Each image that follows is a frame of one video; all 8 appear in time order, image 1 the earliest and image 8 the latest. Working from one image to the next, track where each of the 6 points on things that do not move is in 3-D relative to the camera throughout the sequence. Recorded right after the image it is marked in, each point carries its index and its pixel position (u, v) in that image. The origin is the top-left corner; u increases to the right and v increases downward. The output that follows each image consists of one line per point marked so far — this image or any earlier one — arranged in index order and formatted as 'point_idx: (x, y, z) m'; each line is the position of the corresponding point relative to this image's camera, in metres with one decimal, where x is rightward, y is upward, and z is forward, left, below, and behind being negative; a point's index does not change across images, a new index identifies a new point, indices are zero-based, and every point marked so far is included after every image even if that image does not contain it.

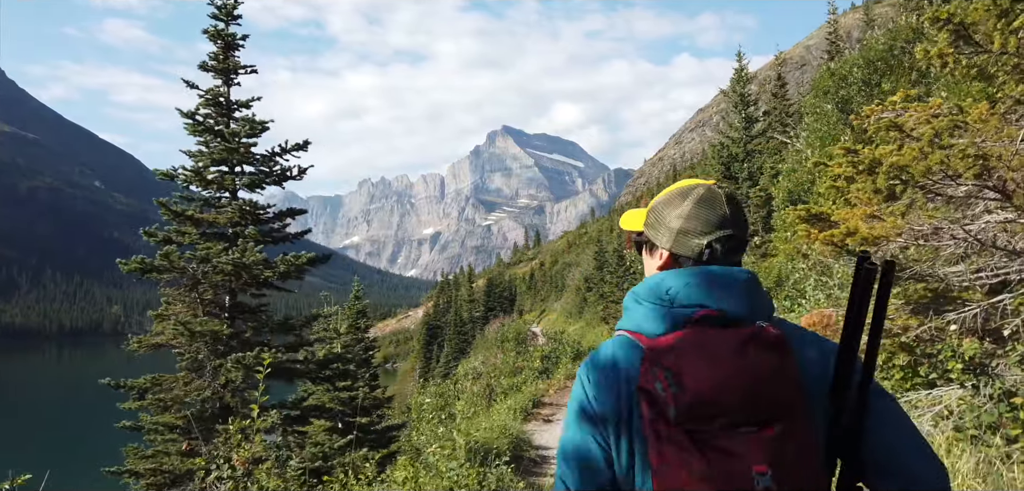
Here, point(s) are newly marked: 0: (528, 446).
0: (+0.5, -6.5, +17.9) m
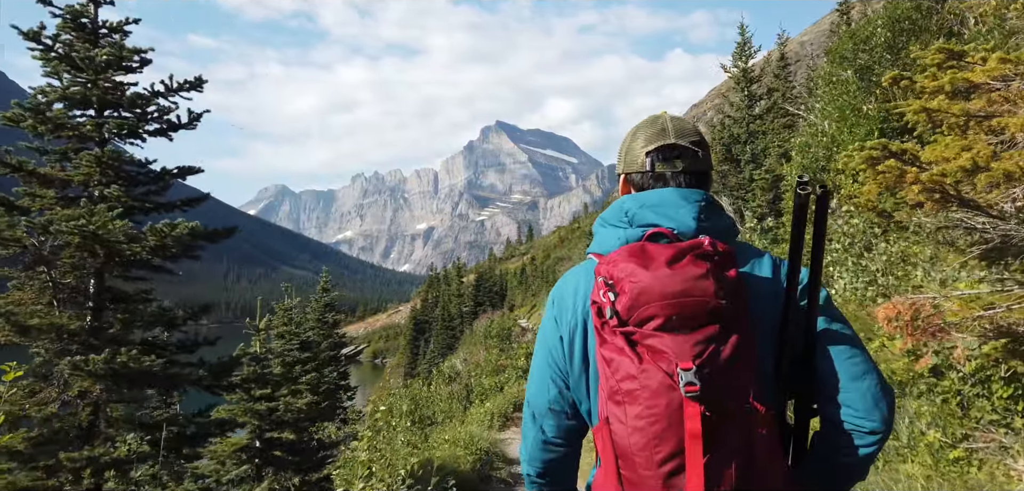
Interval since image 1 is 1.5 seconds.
0: (-0.3, -6.0, +15.2) m
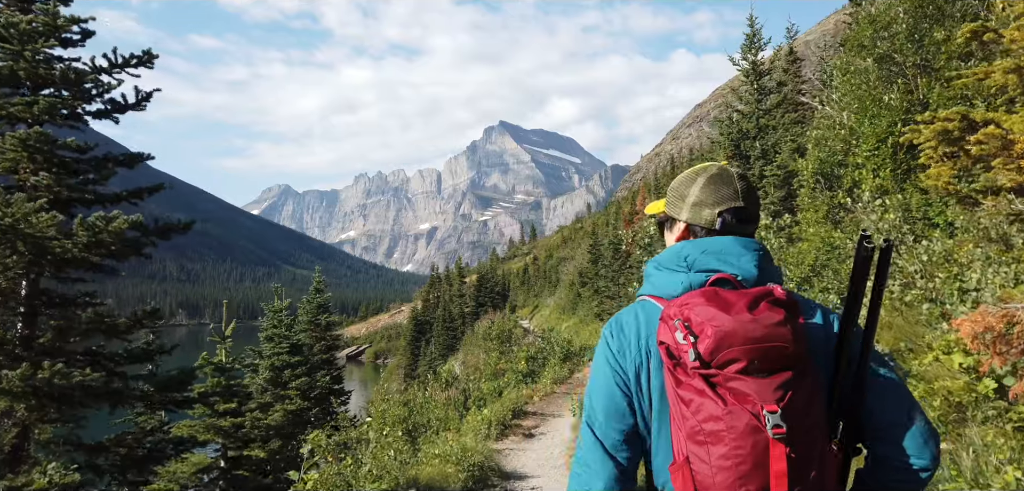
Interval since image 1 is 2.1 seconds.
0: (-0.4, -6.0, +14.1) m
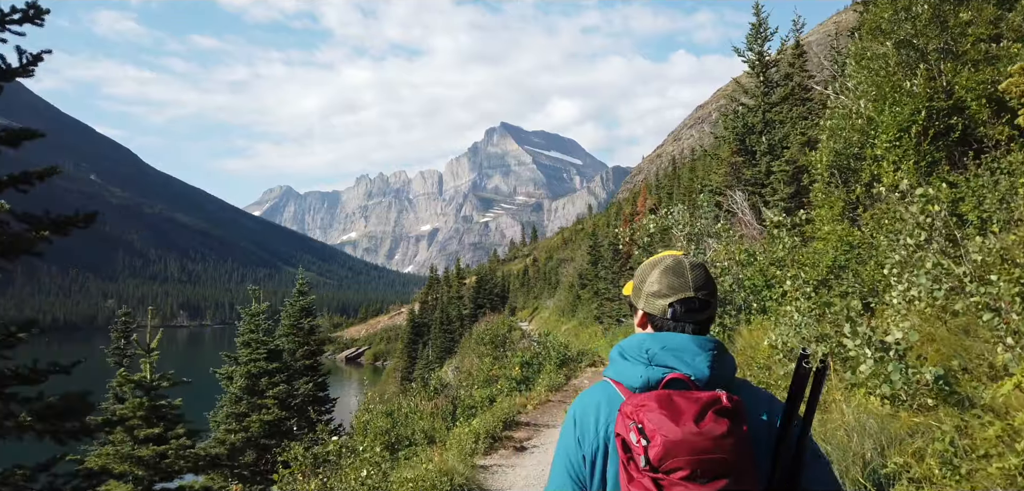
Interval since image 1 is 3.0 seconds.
0: (-0.8, -5.9, +12.7) m
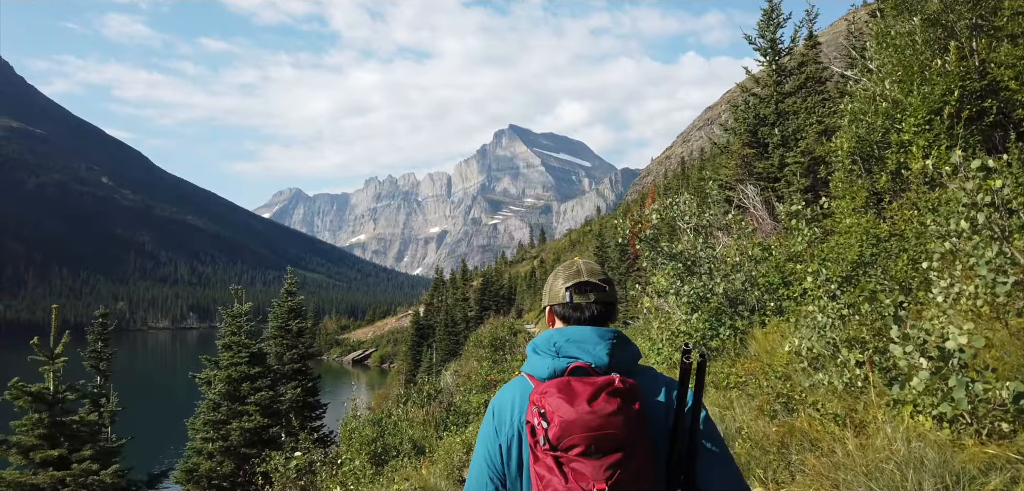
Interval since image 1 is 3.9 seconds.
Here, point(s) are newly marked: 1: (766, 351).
0: (-1.1, -5.8, +11.4) m
1: (+5.4, -2.2, +11.6) m
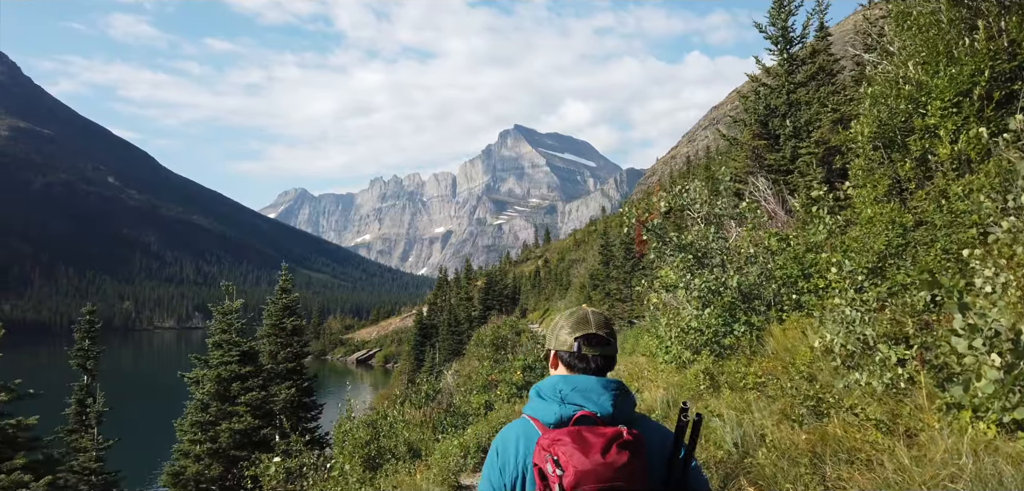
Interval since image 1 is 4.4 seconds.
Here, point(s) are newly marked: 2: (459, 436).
0: (-1.2, -5.6, +10.5) m
1: (+5.4, -2.0, +10.7) m
2: (-1.8, -6.3, +17.8) m
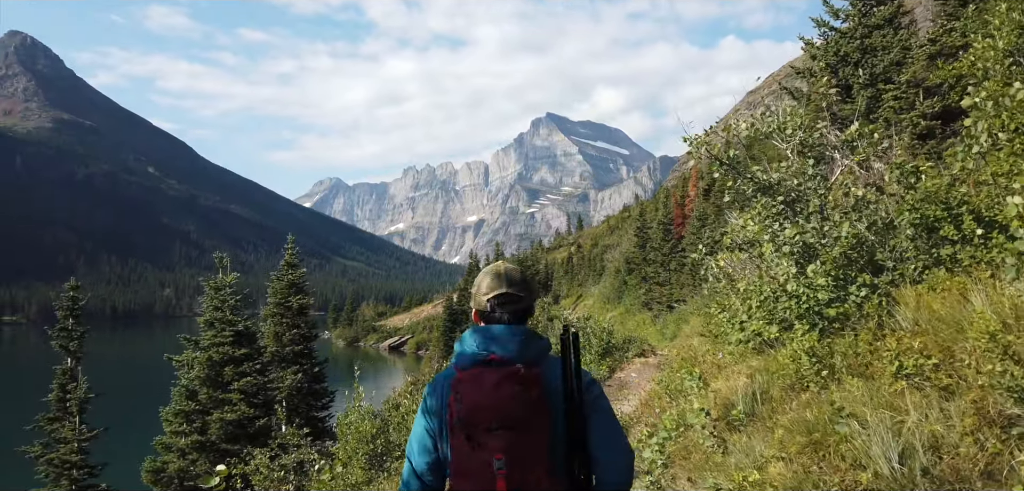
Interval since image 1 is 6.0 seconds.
0: (-0.8, -4.6, +7.6) m
1: (+5.7, -1.0, +7.3) m
2: (-1.0, -5.2, +15.0) m
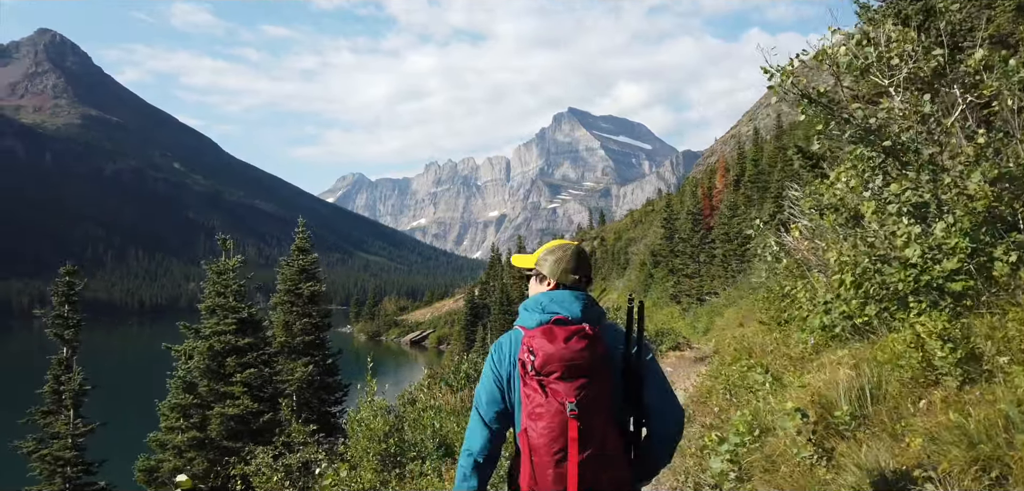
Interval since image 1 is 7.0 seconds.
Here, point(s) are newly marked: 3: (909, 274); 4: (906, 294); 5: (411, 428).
0: (-0.4, -4.0, +5.9) m
1: (+6.1, -0.4, +5.3) m
2: (-0.2, -4.5, +13.3) m
3: (+5.2, -0.4, +7.2) m
4: (+5.3, -0.6, +7.4) m
5: (-1.7, -5.0, +13.8) m
